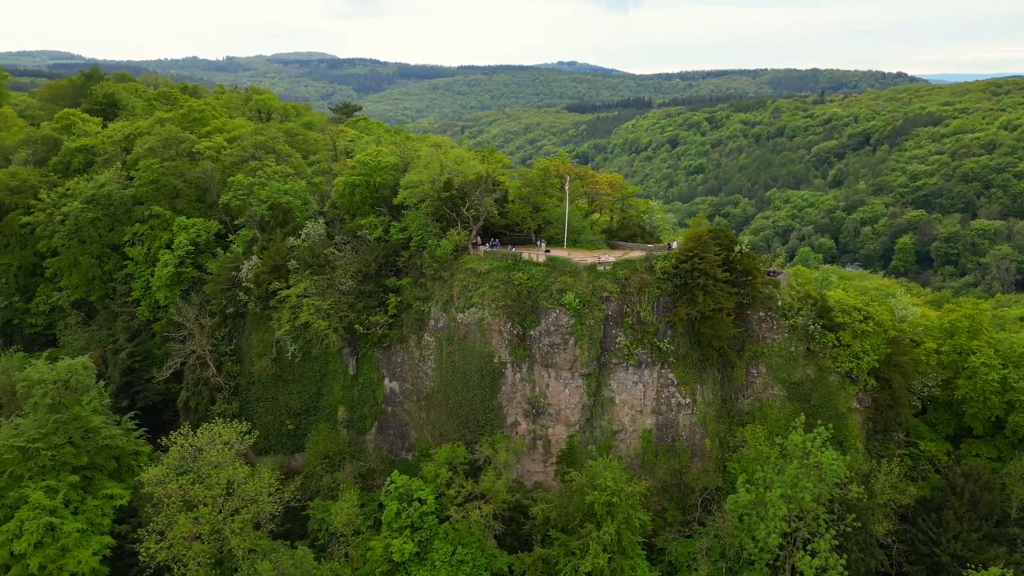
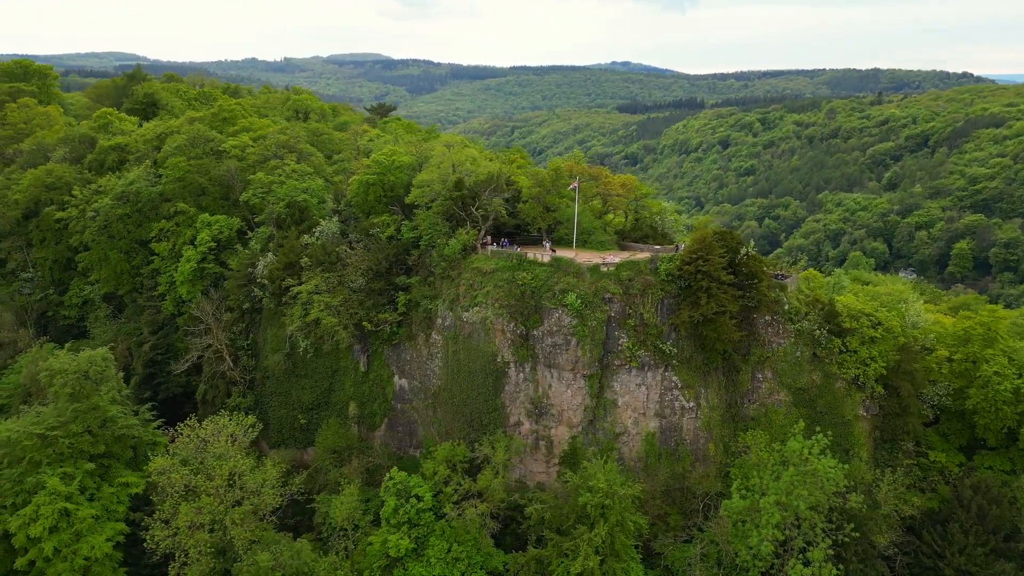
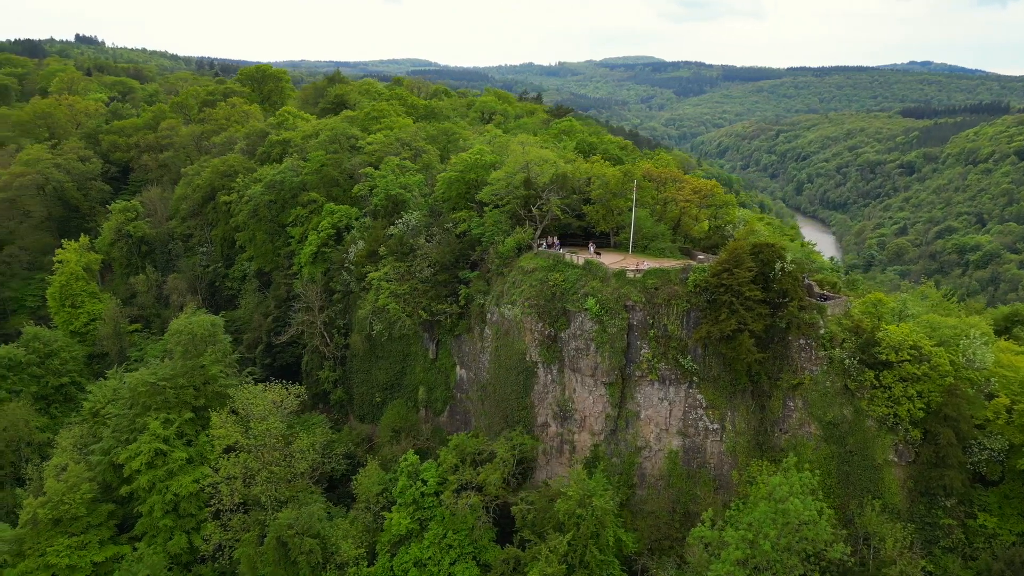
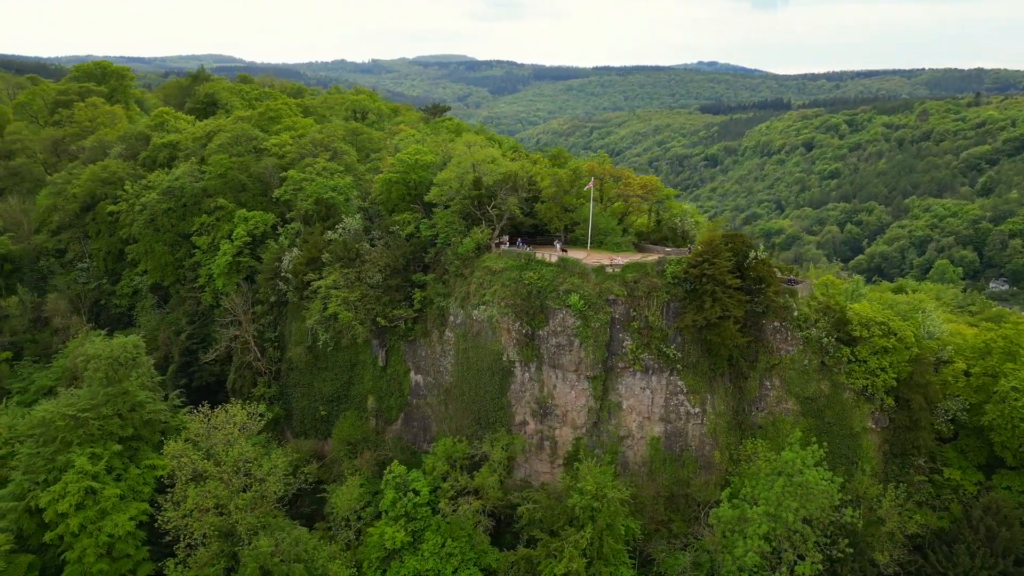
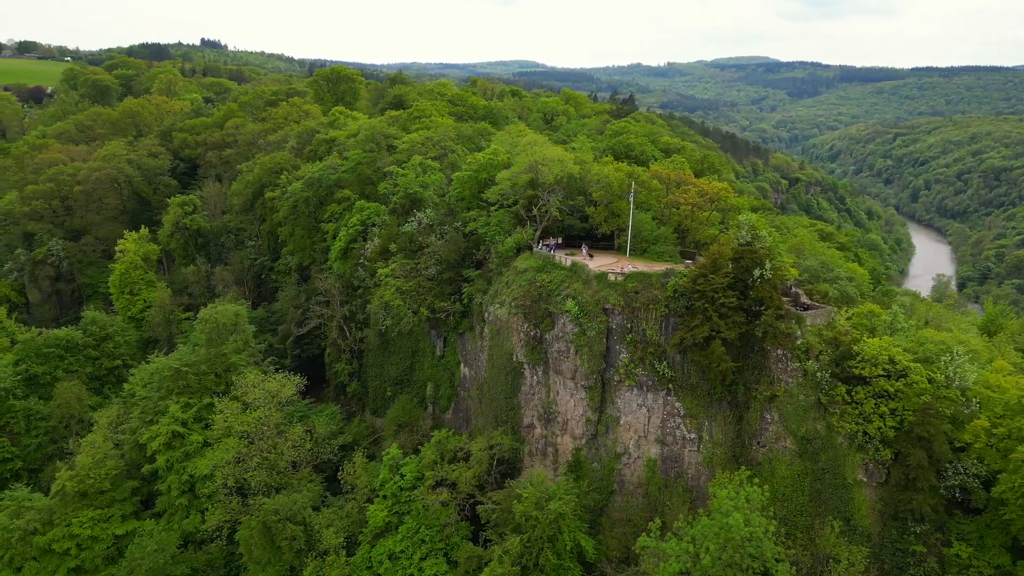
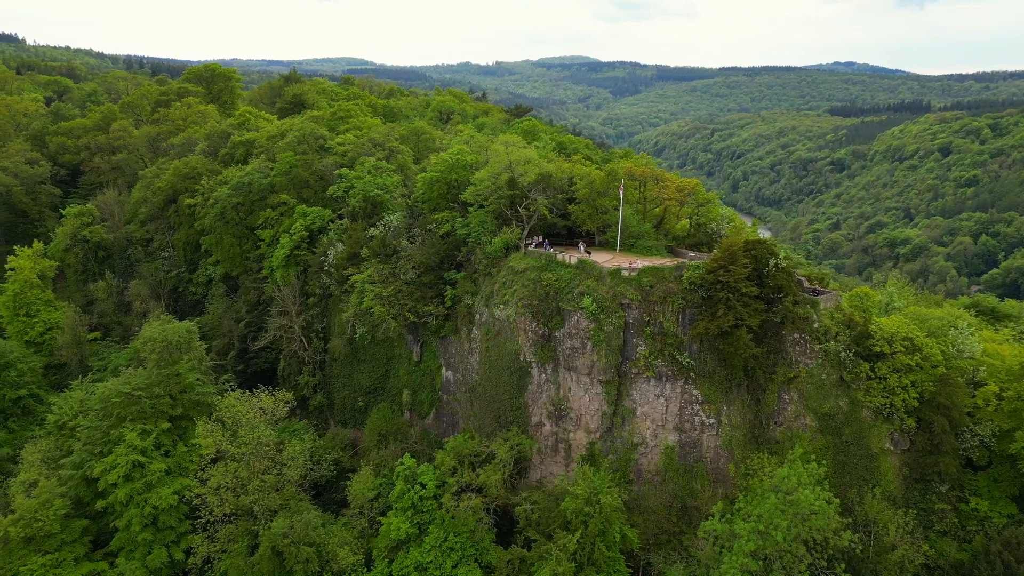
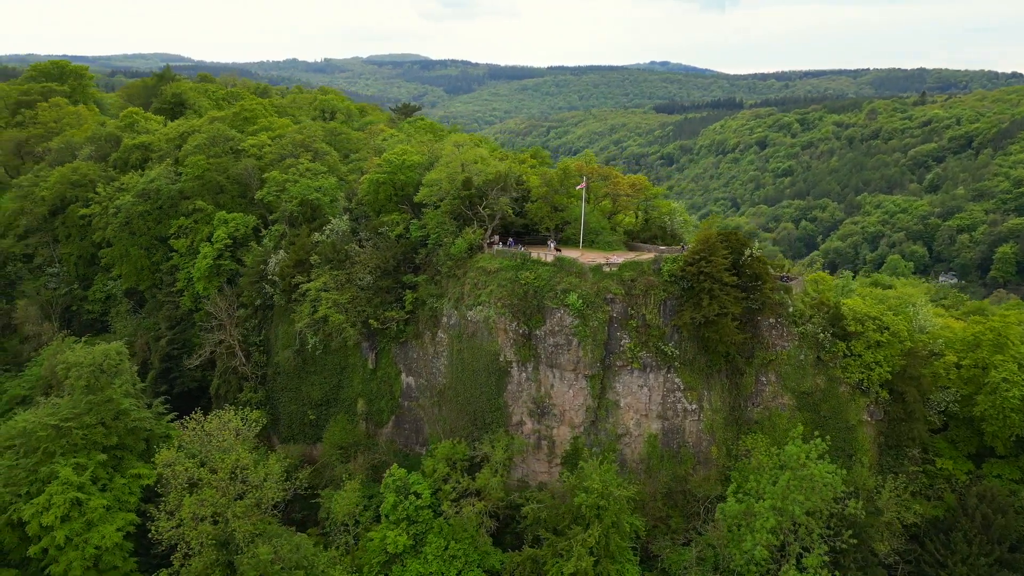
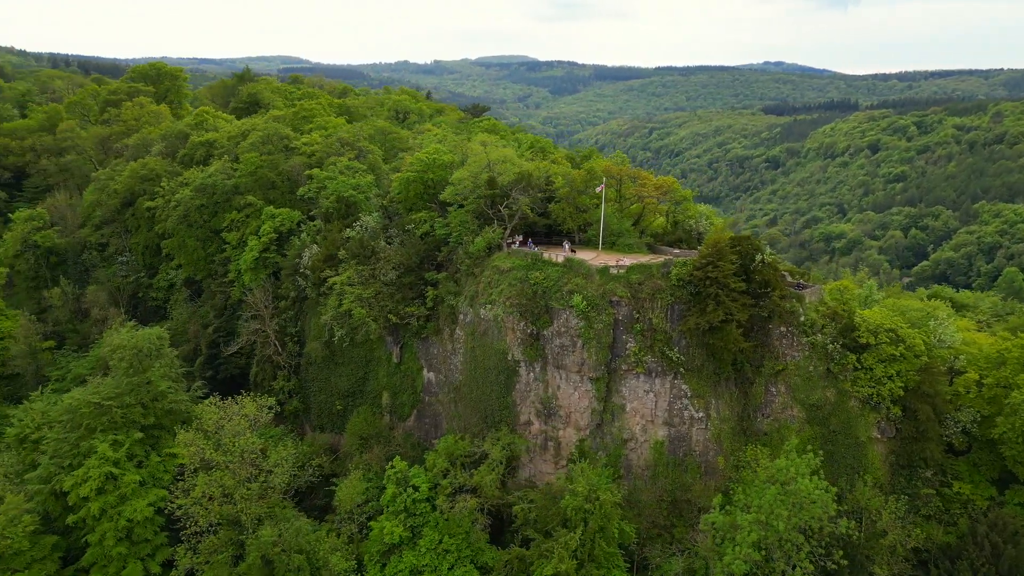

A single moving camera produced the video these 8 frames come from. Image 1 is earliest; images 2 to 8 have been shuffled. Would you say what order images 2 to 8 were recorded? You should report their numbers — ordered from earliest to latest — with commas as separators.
2, 7, 4, 8, 6, 3, 5
